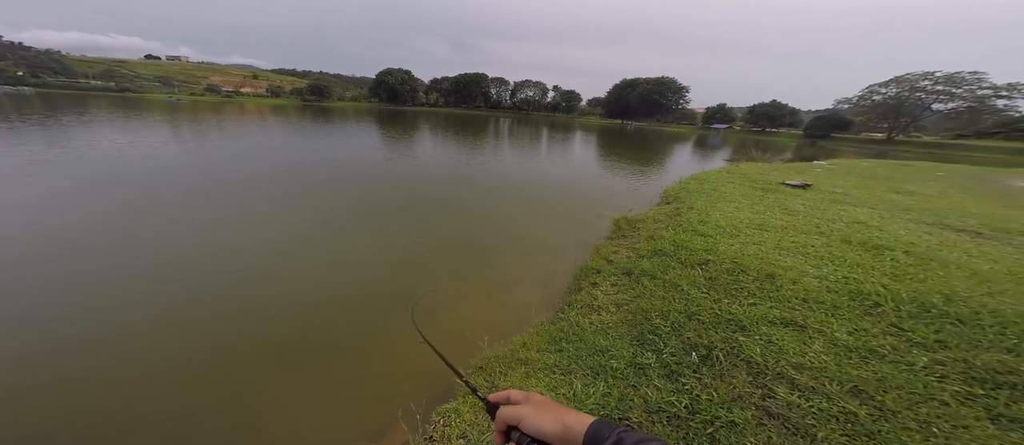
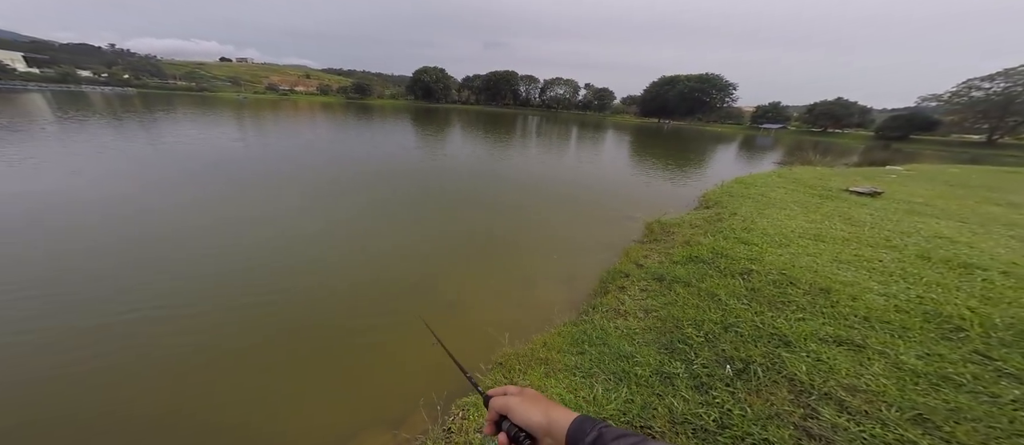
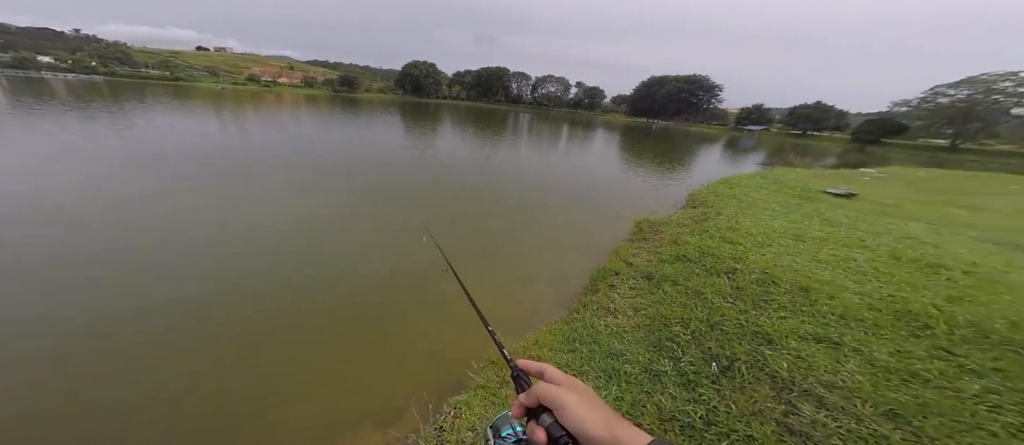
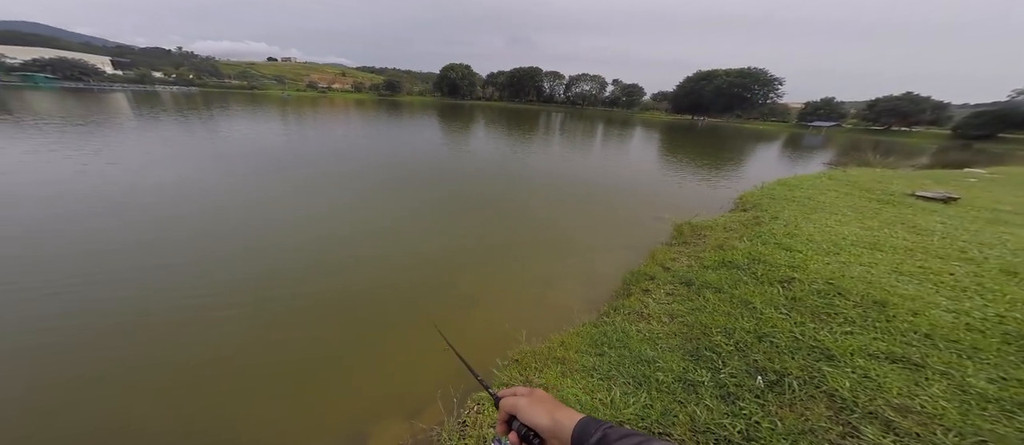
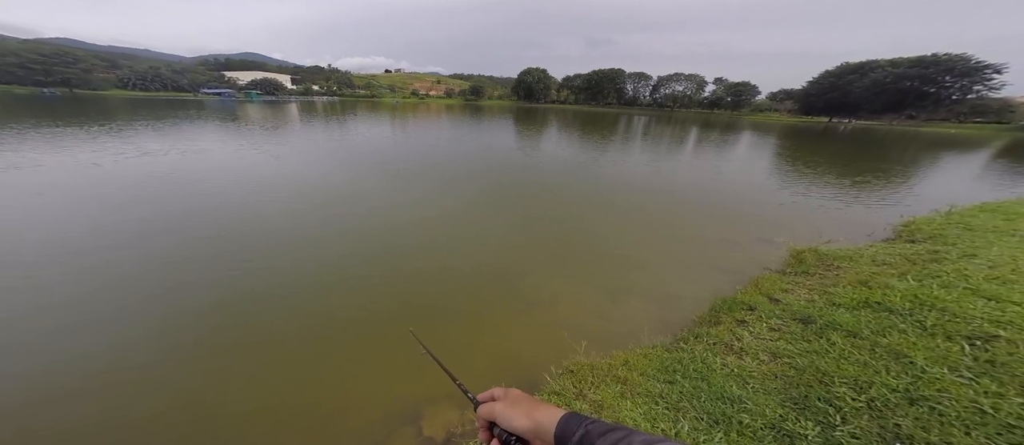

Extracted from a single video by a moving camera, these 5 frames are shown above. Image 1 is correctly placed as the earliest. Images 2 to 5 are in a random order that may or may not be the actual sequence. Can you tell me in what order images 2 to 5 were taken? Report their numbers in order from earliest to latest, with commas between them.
2, 4, 5, 3
